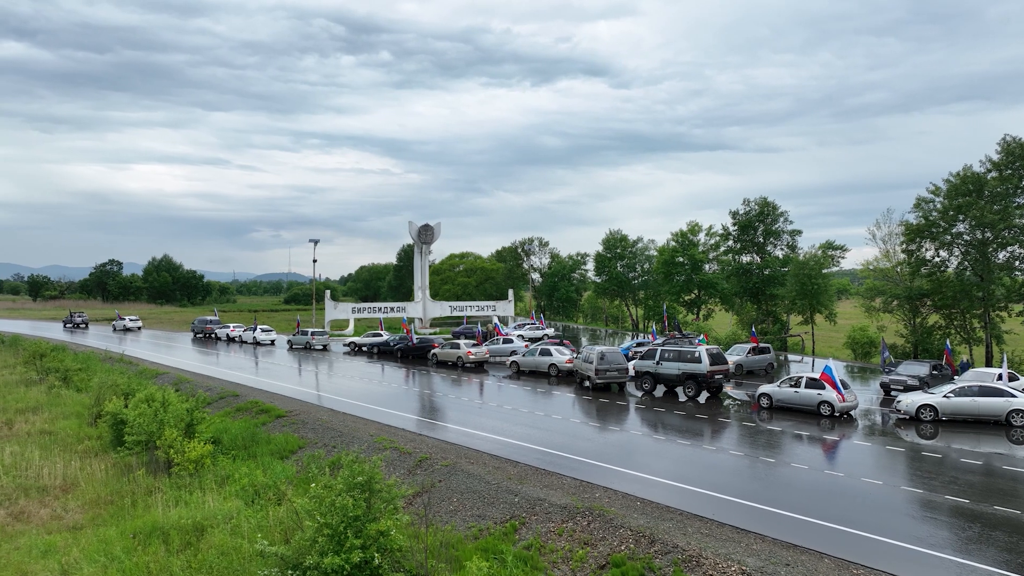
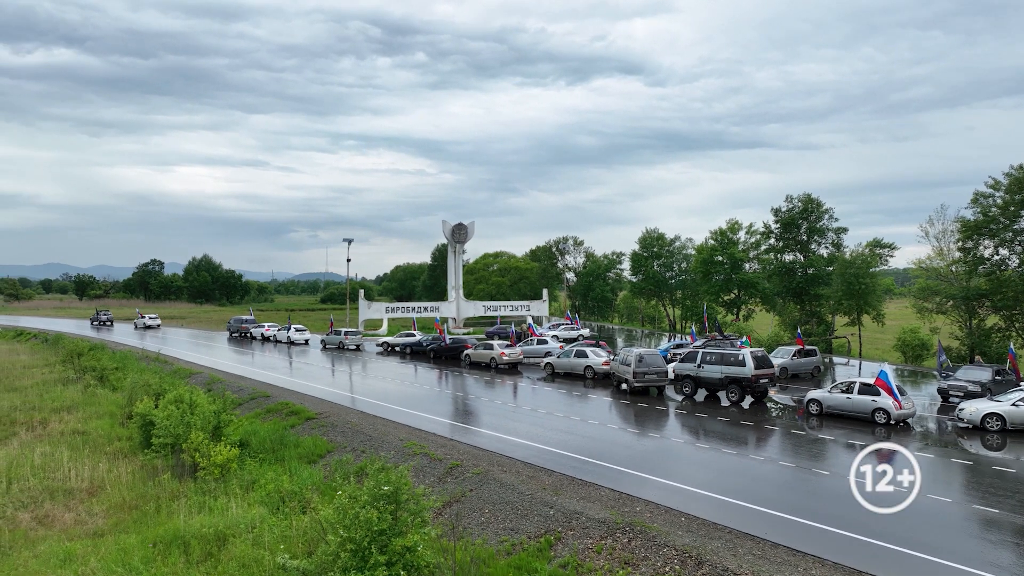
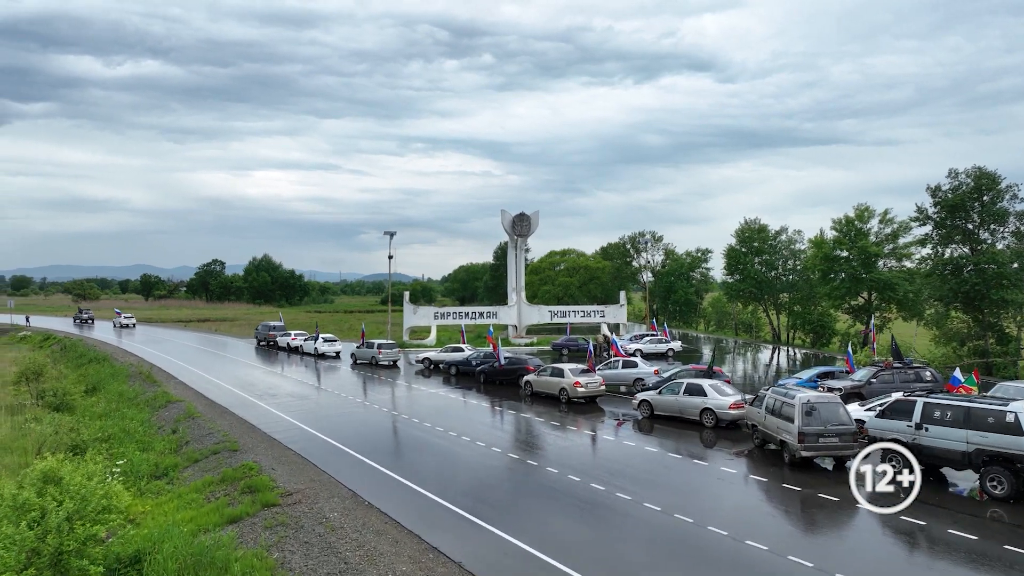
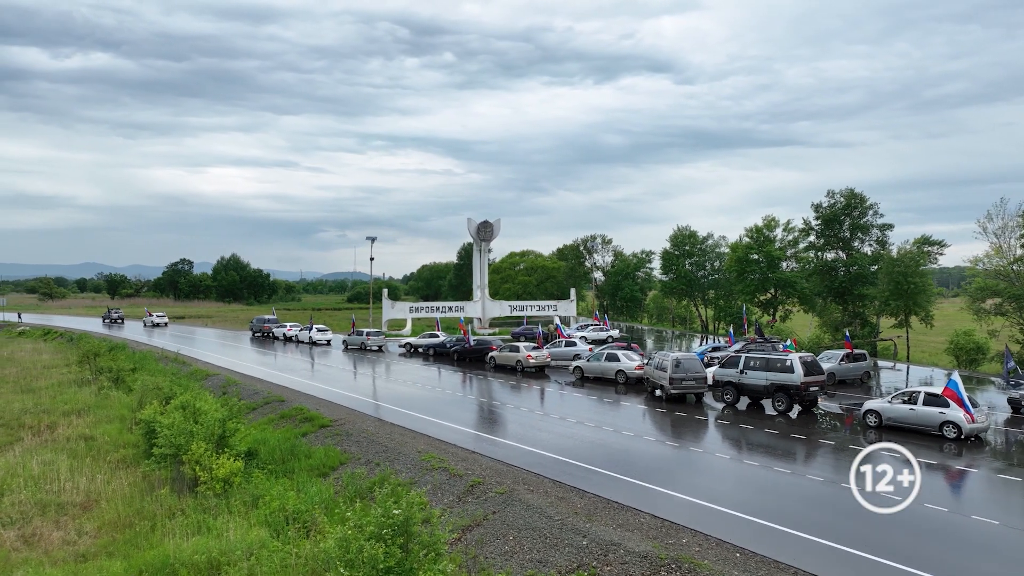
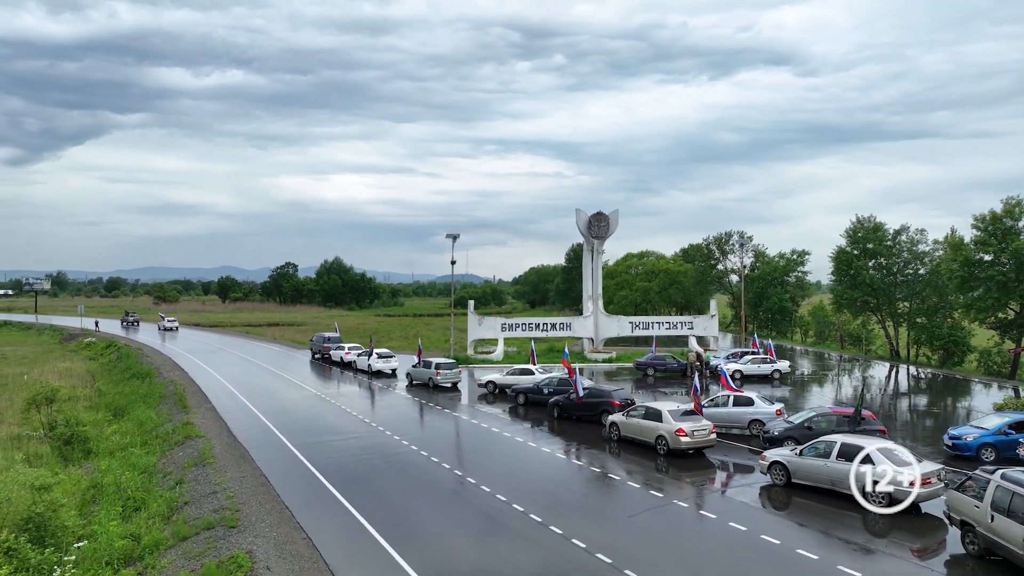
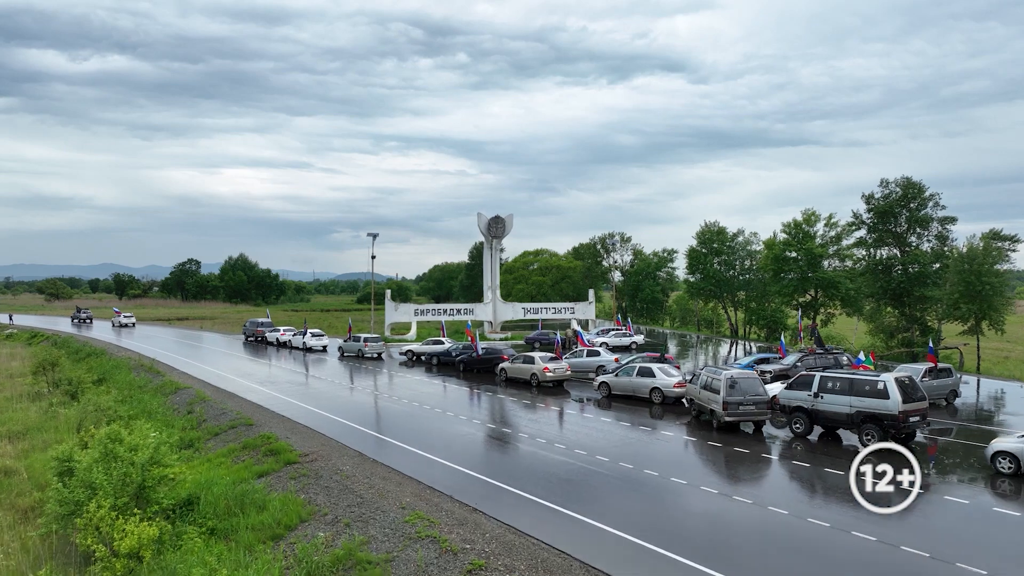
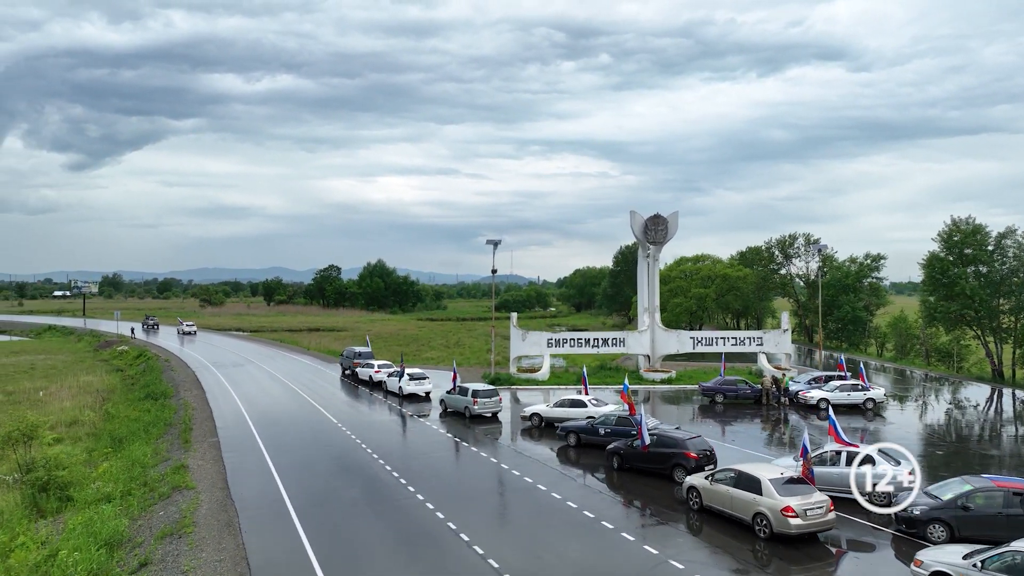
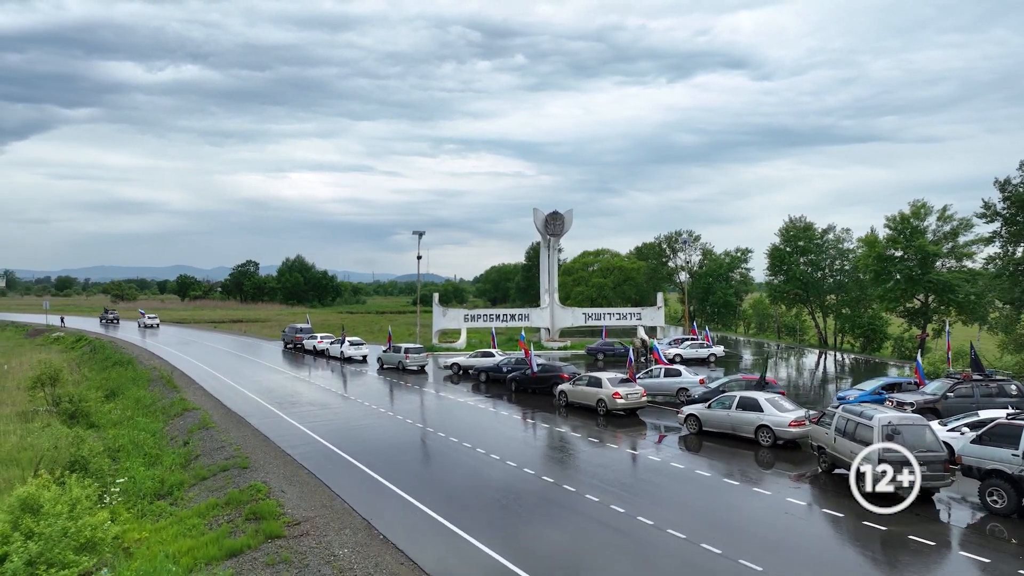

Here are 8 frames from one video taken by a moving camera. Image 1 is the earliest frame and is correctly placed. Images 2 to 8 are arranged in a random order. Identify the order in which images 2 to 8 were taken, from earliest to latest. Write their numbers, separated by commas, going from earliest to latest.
2, 4, 6, 3, 8, 5, 7
